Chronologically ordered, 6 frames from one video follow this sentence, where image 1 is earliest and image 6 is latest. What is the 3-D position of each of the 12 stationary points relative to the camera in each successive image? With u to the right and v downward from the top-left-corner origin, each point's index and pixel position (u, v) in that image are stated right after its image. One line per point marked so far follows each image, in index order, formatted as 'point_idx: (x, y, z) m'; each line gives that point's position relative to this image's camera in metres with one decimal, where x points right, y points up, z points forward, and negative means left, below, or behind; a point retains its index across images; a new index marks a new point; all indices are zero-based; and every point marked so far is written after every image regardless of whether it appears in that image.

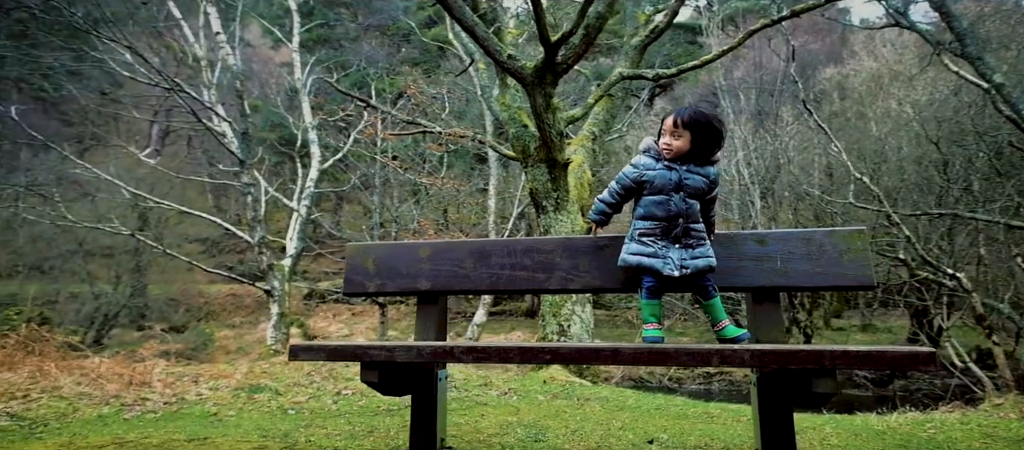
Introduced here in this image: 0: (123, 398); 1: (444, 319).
0: (-2.2, -1.0, +3.9) m
1: (-0.3, -0.3, +2.6) m
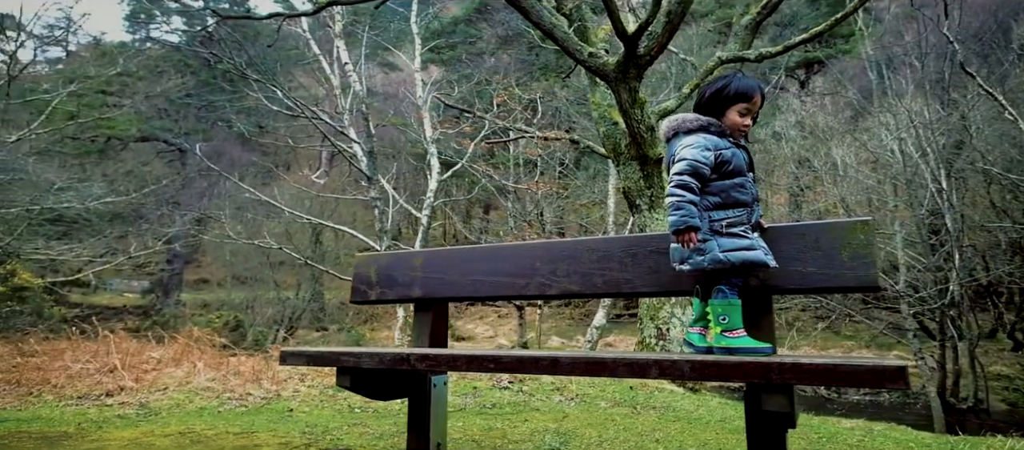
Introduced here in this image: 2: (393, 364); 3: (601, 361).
0: (-1.8, -1.1, +4.4) m
1: (-0.3, -0.4, +2.6) m
2: (-0.4, -0.4, +2.2) m
3: (+0.2, -0.4, +1.9) m
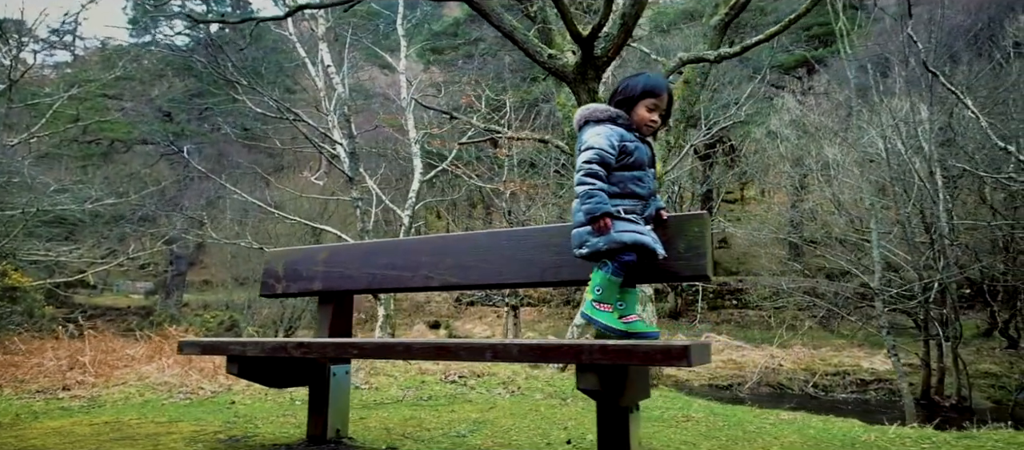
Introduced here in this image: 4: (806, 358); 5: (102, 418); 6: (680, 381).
0: (-2.1, -1.0, +4.5) m
1: (-0.7, -0.4, +2.7) m
2: (-0.8, -0.4, +2.3) m
3: (-0.2, -0.3, +2.0) m
4: (+5.4, -2.5, +12.6) m
5: (-2.0, -0.9, +3.4) m
6: (+2.8, -2.6, +11.5) m
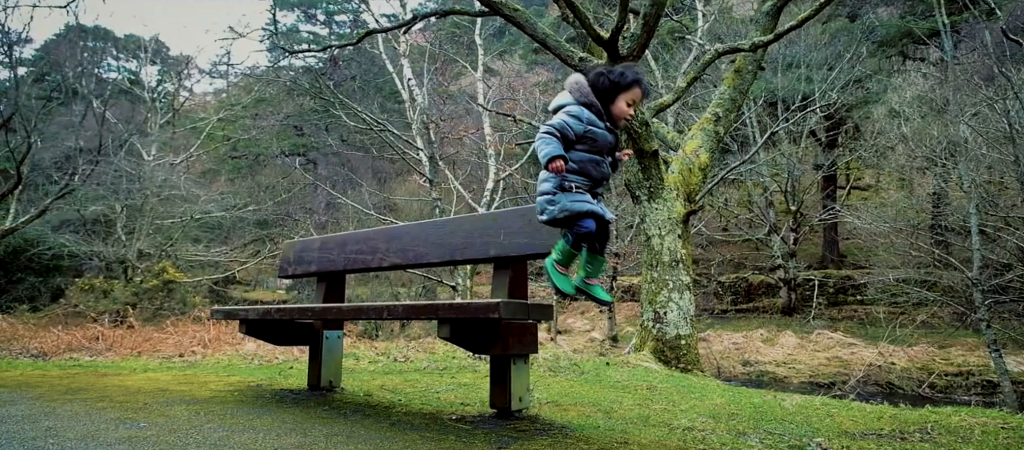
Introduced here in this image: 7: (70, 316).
0: (-1.9, -1.0, +5.5) m
1: (-0.9, -0.3, +3.4) m
2: (-1.1, -0.4, +3.1) m
3: (-0.6, -0.3, +2.6) m
4: (+7.1, -2.3, +11.9) m
5: (-2.0, -0.9, +4.3) m
6: (+4.4, -2.5, +11.3) m
7: (-6.7, -1.4, +10.4) m
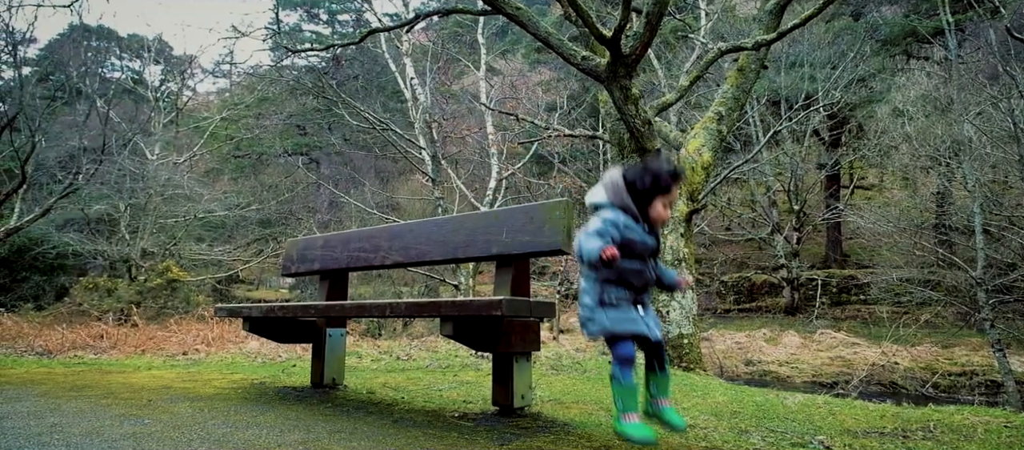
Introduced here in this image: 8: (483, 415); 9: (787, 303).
0: (-1.9, -1.0, +5.5) m
1: (-0.9, -0.3, +3.4) m
2: (-1.1, -0.4, +3.1) m
3: (-0.6, -0.3, +2.6) m
4: (+7.1, -2.3, +11.9) m
5: (-2.0, -0.9, +4.3) m
6: (+4.4, -2.5, +11.3) m
7: (-6.6, -1.4, +10.5) m
8: (-0.1, -0.7, +2.6) m
9: (+6.5, -1.8, +16.3) m
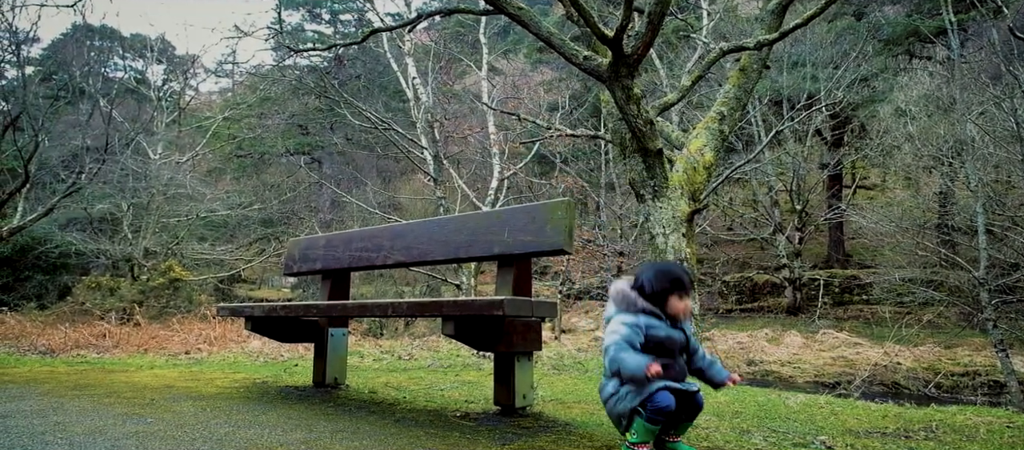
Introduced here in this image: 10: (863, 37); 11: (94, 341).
0: (-1.9, -1.0, +5.5) m
1: (-0.9, -0.3, +3.4) m
2: (-1.1, -0.4, +3.1) m
3: (-0.5, -0.3, +2.6) m
4: (+7.2, -2.3, +11.9) m
5: (-2.0, -0.9, +4.3) m
6: (+4.4, -2.5, +11.3) m
7: (-6.6, -1.3, +10.5) m
8: (-0.1, -0.7, +2.6) m
9: (+6.5, -1.8, +16.3) m
10: (+6.3, +3.4, +12.4) m
11: (-4.1, -1.1, +6.7) m
